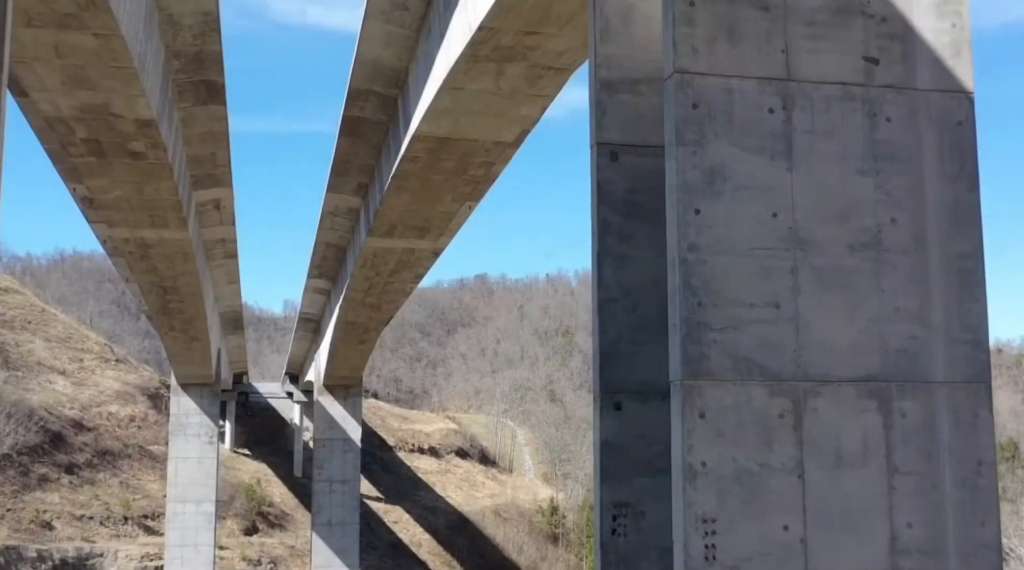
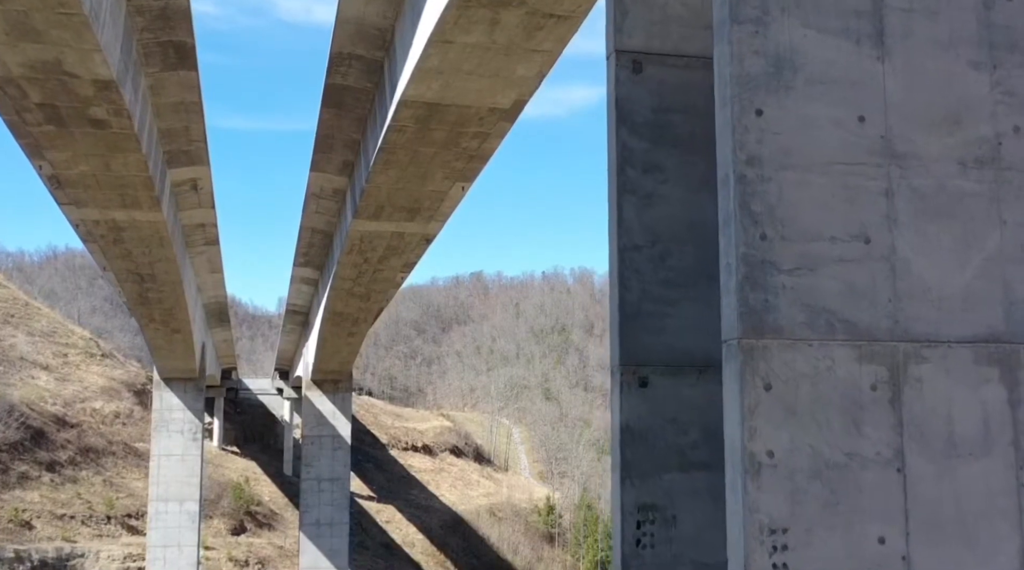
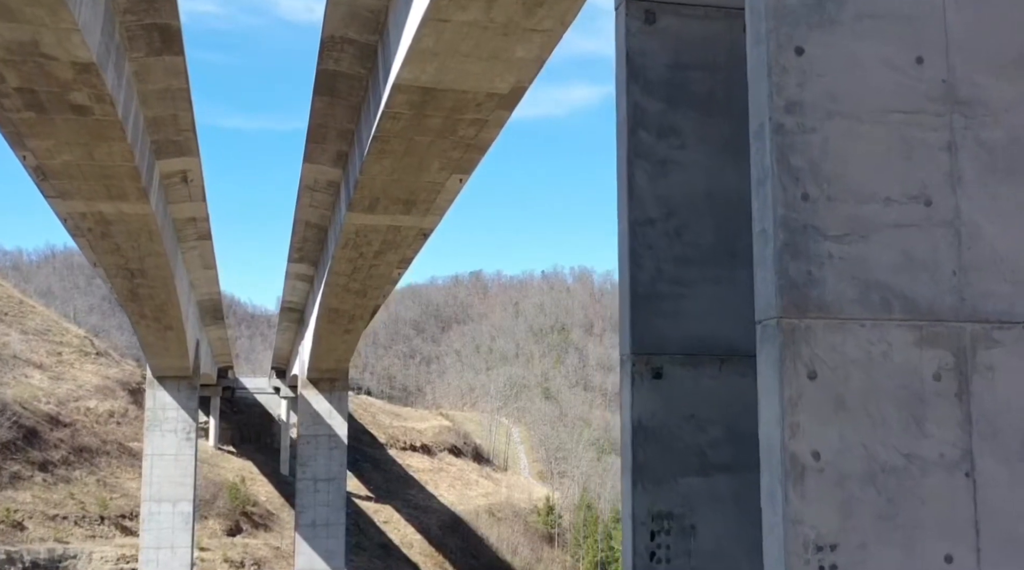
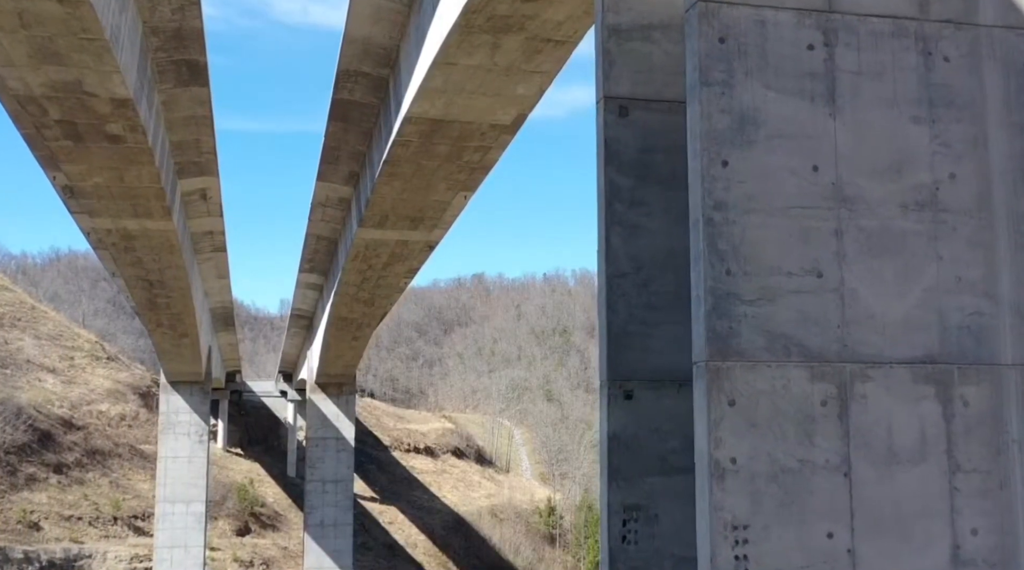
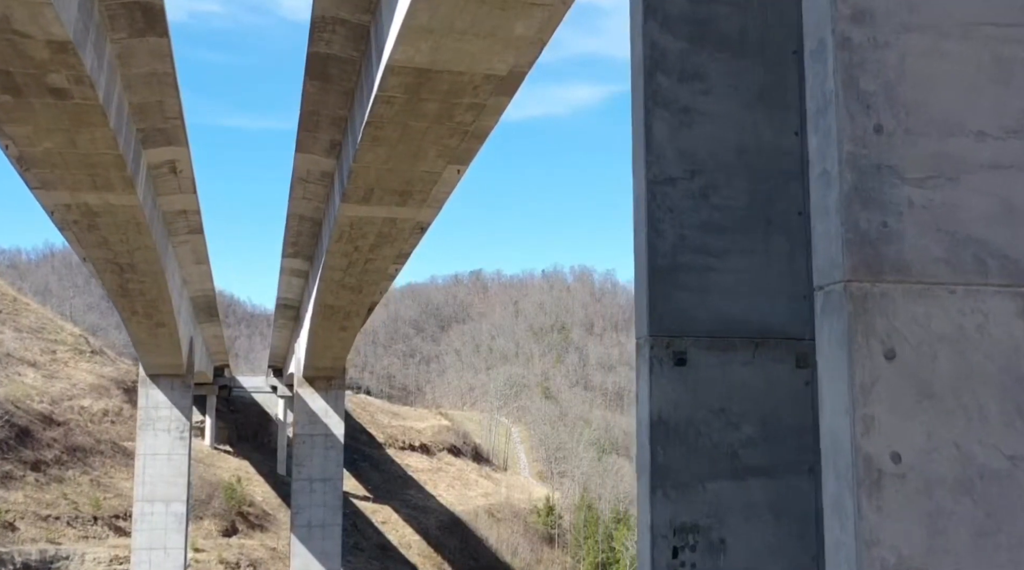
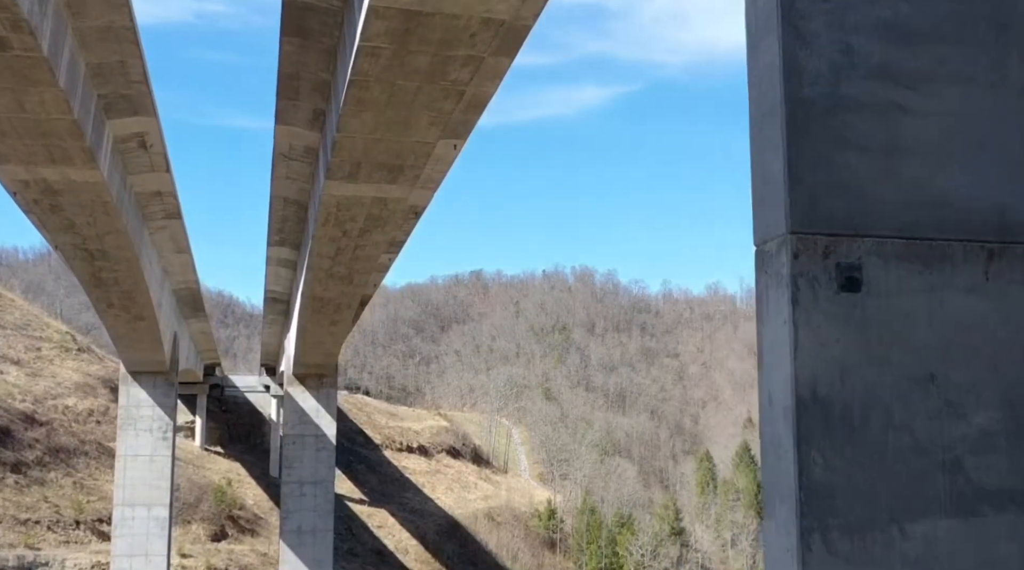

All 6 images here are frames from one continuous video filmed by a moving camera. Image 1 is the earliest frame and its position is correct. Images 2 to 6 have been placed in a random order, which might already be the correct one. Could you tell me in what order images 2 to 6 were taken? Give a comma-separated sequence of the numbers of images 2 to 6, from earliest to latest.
4, 2, 3, 5, 6
